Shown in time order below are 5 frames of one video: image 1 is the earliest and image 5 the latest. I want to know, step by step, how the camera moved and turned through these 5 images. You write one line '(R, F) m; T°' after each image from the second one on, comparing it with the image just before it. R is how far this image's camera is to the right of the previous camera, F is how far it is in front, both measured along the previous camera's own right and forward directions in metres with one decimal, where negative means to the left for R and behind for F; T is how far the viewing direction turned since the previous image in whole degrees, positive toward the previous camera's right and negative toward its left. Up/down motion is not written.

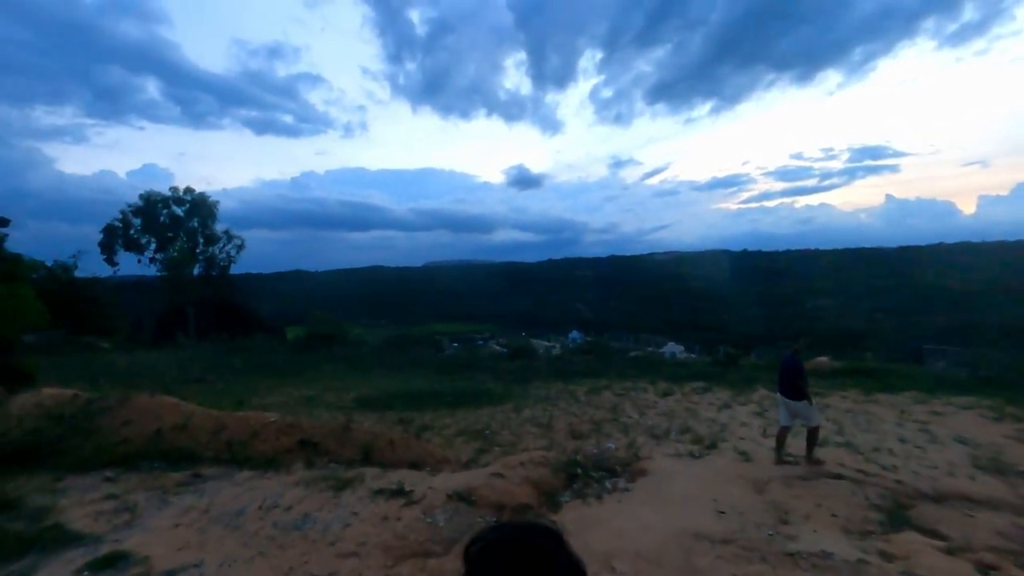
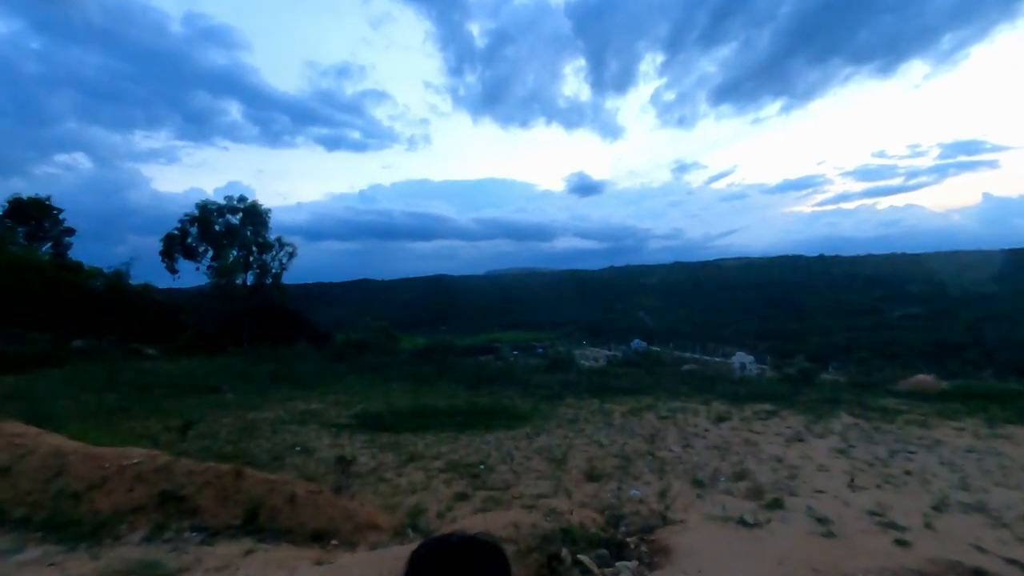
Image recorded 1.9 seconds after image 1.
(+1.1, +2.5) m; -7°
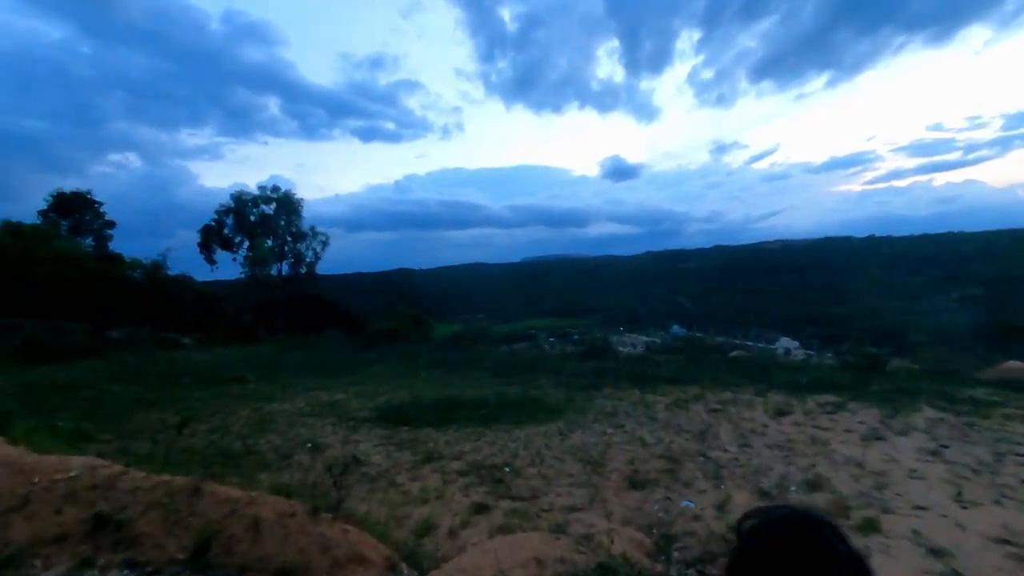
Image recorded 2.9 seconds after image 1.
(+0.1, +1.3) m; -4°
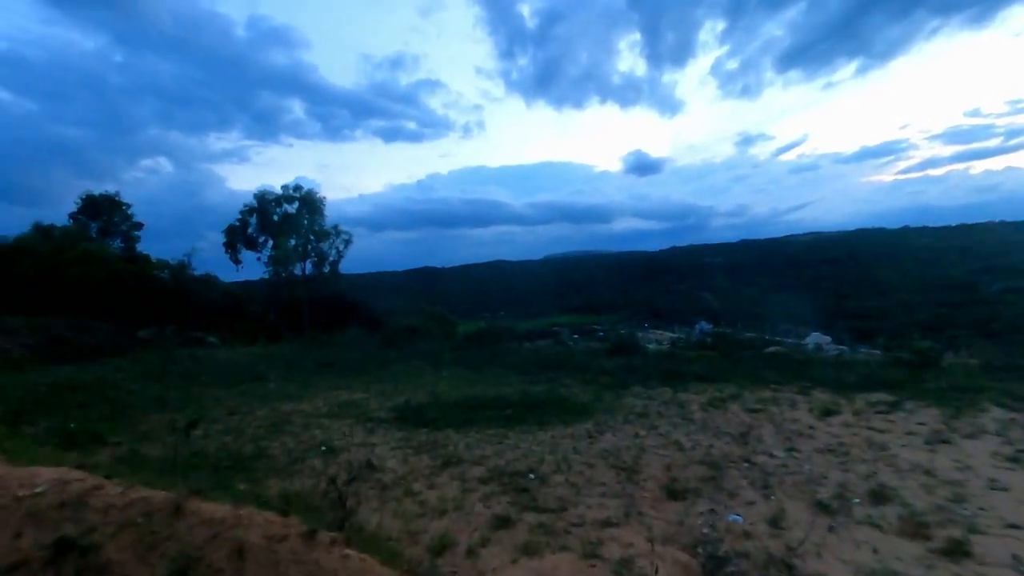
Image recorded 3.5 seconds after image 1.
(0.0, +0.7) m; -2°
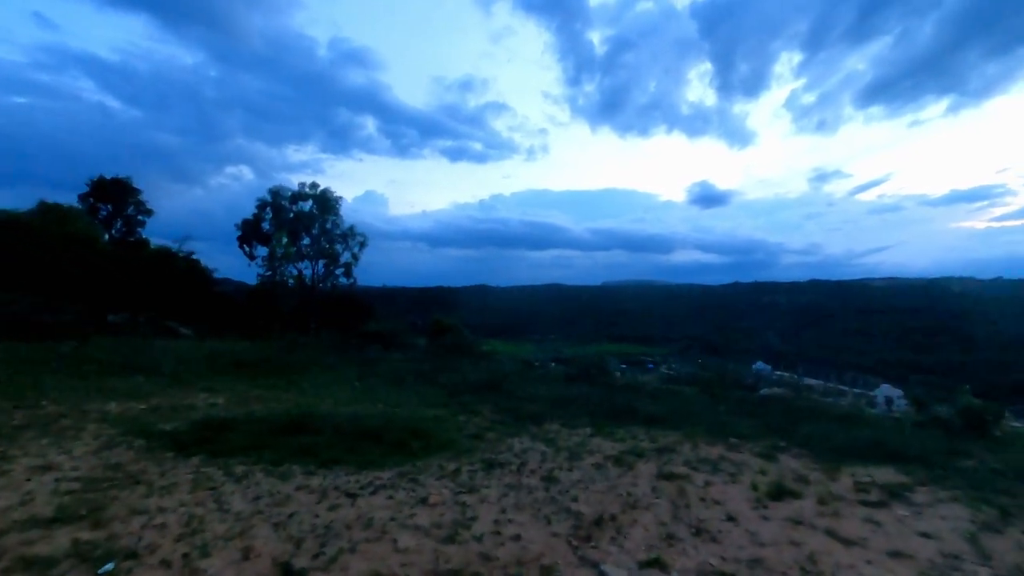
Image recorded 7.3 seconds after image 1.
(+3.7, +3.8) m; -6°
